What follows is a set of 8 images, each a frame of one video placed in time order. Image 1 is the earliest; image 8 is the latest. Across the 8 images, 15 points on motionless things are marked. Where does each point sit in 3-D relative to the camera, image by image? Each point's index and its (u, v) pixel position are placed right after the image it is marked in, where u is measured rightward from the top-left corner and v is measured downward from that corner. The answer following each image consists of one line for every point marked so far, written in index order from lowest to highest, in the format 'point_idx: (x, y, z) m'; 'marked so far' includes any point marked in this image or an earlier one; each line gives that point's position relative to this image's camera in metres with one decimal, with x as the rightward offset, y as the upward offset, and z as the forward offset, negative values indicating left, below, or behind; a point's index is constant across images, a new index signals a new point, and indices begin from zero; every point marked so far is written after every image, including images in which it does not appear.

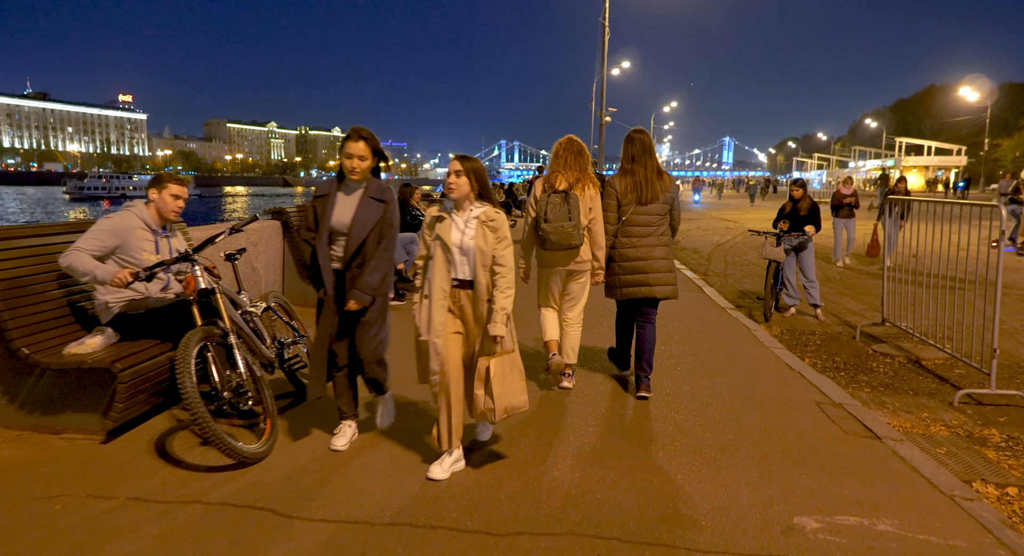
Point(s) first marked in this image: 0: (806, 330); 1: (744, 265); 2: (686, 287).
0: (+3.7, -0.7, +6.7) m
1: (+5.1, +0.2, +11.5) m
2: (+2.9, -0.2, +8.8) m
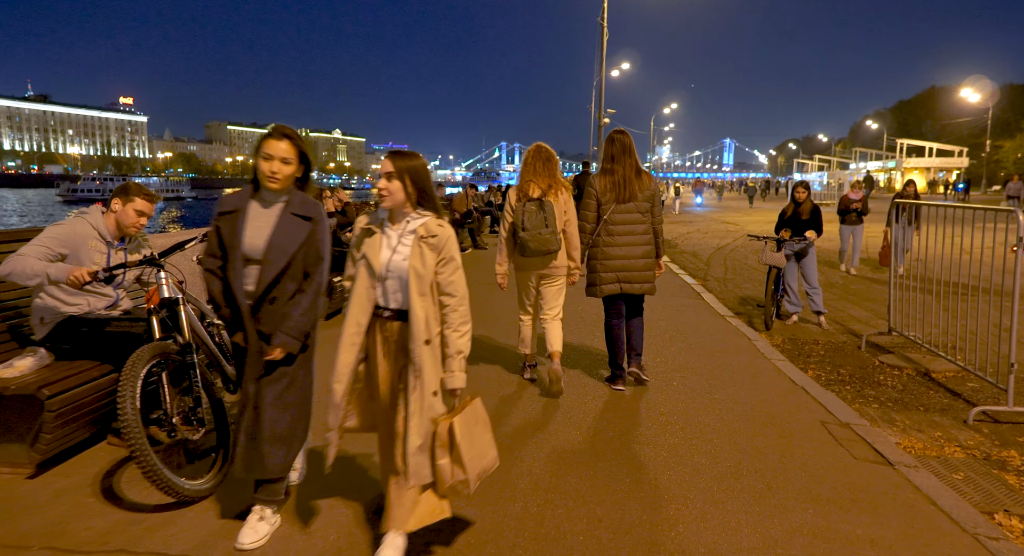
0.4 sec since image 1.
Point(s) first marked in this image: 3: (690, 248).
0: (+3.6, -0.7, +6.4) m
1: (+5.0, +0.1, +11.3) m
2: (+2.8, -0.3, +8.5) m
3: (+5.2, +0.9, +15.2) m
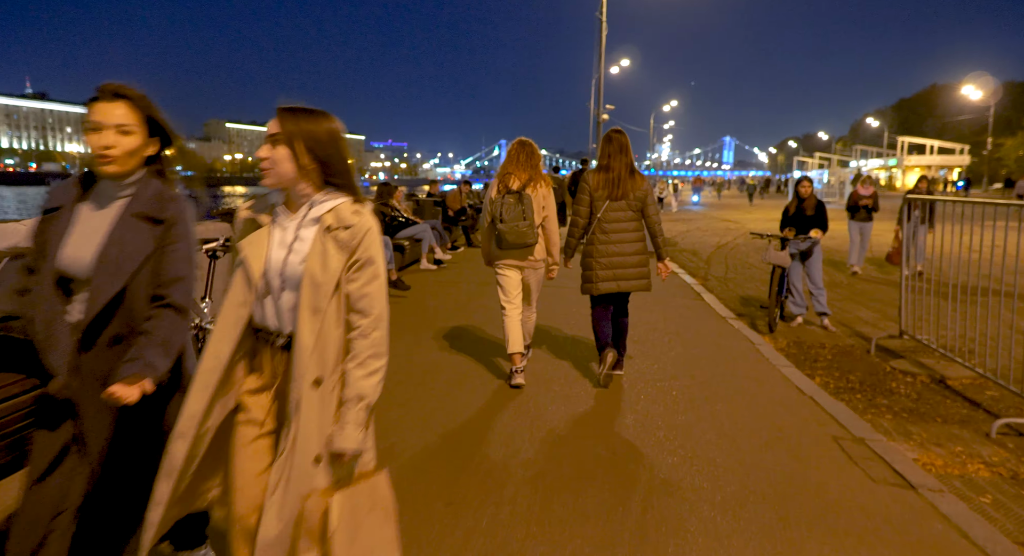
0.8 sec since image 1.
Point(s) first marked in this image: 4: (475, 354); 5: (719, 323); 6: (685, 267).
0: (+3.5, -0.8, +6.1) m
1: (+4.9, +0.2, +11.0) m
2: (+2.7, -0.2, +8.2) m
3: (+5.1, +0.9, +14.8) m
4: (-0.4, -0.8, +5.3) m
5: (+2.6, -0.6, +6.6) m
6: (+3.8, +0.2, +11.4) m
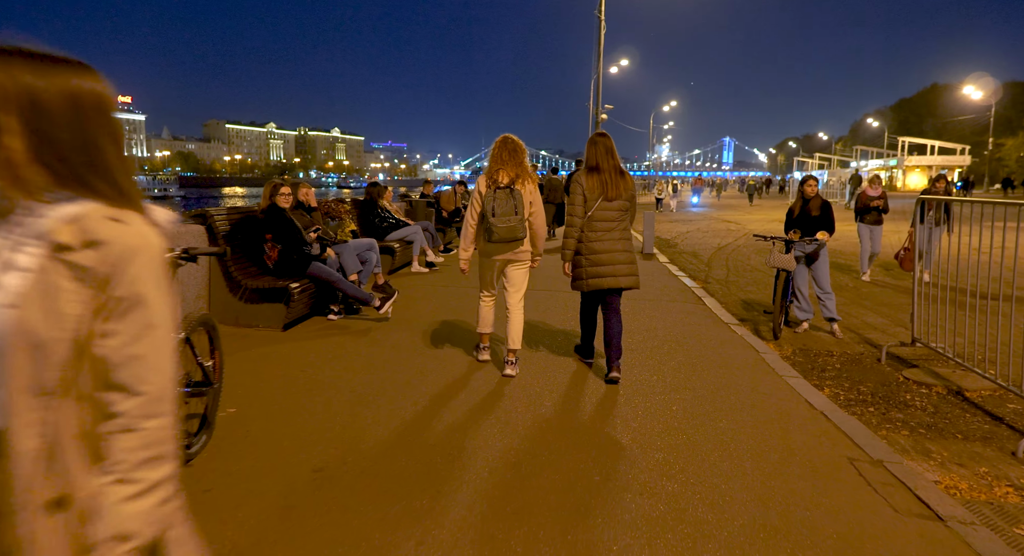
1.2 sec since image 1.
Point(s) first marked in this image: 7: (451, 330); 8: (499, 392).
0: (+3.4, -0.8, +5.8) m
1: (+4.8, +0.1, +10.7) m
2: (+2.6, -0.3, +7.9) m
3: (+5.0, +0.8, +14.6) m
4: (-0.5, -0.8, +5.0) m
5: (+2.5, -0.6, +6.3) m
6: (+3.7, +0.2, +11.1) m
7: (-0.7, -0.6, +6.0) m
8: (-0.1, -0.9, +4.2) m
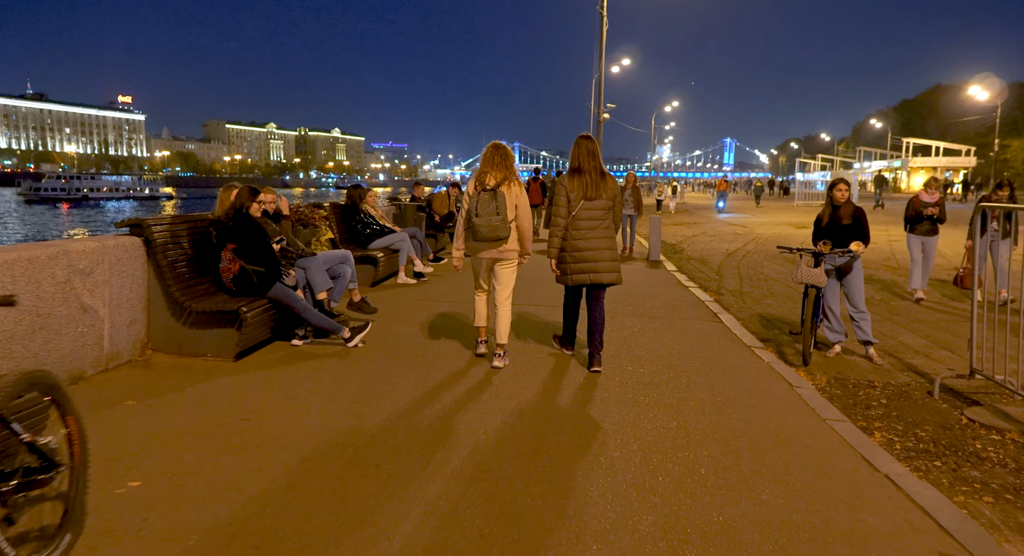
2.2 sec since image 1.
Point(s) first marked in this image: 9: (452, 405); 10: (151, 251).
0: (+3.3, -1.0, +5.0) m
1: (+4.8, -0.1, +9.9) m
2: (+2.5, -0.5, +7.2) m
3: (+4.9, +0.6, +13.8) m
4: (-0.6, -1.0, +4.2) m
5: (+2.5, -0.8, +5.6) m
6: (+3.6, 0.0, +10.4) m
7: (-0.8, -0.8, +5.2) m
8: (-0.2, -1.1, +3.4) m
9: (-0.5, -1.0, +4.1) m
10: (-3.0, +0.2, +4.3) m
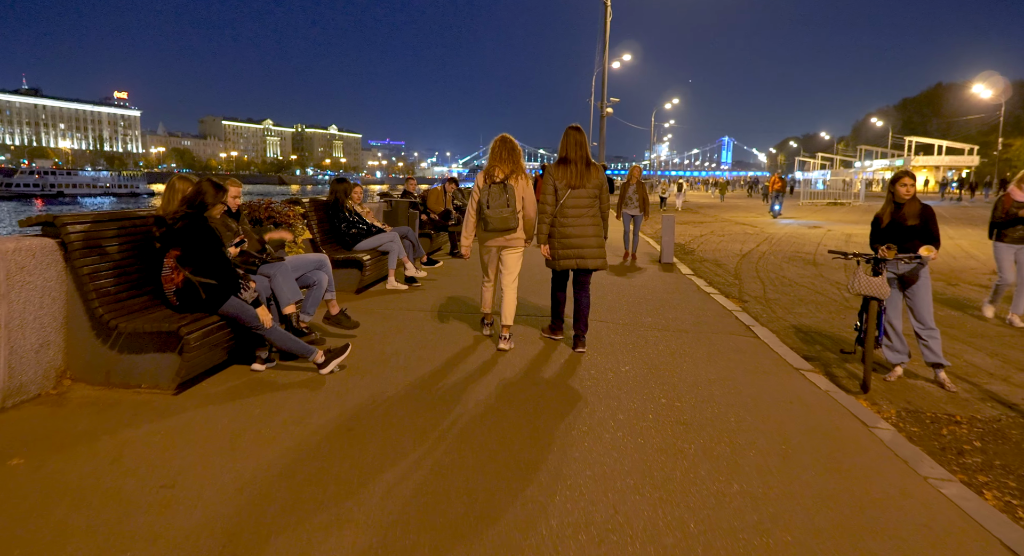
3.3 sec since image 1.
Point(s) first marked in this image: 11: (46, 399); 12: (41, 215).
0: (+3.4, -1.1, +4.2) m
1: (+4.8, -0.2, +9.1) m
2: (+2.6, -0.6, +6.3) m
3: (+4.9, +0.6, +13.0) m
4: (-0.5, -1.1, +3.3) m
5: (+2.5, -0.9, +4.7) m
6: (+3.7, -0.1, +9.5) m
7: (-0.7, -0.8, +4.3) m
8: (-0.1, -1.2, +2.6) m
9: (-0.4, -1.1, +3.2) m
10: (-2.9, +0.1, +3.4) m
11: (-3.0, -0.8, +3.4) m
12: (-3.0, +0.4, +3.4) m
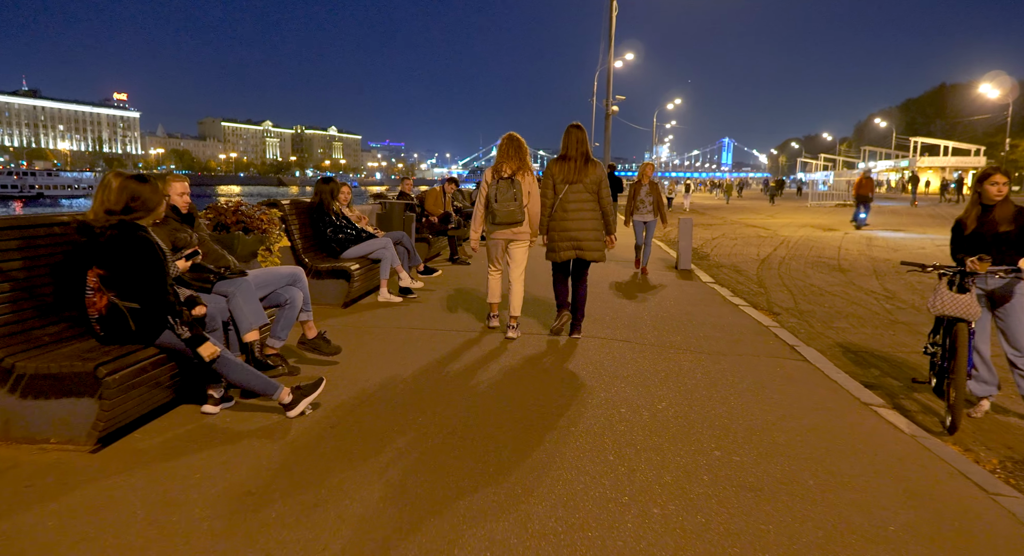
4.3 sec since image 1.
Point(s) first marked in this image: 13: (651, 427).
0: (+3.5, -1.2, +3.4) m
1: (+4.9, -0.3, +8.3) m
2: (+2.7, -0.7, +5.5) m
3: (+5.0, +0.4, +12.2) m
4: (-0.4, -1.2, +2.5) m
5: (+2.6, -1.0, +3.9) m
6: (+3.8, -0.2, +8.7) m
7: (-0.6, -1.0, +3.5) m
8: (0.0, -1.3, +1.8) m
9: (-0.3, -1.2, +2.4) m
10: (-2.8, 0.0, +2.6) m
11: (-2.9, -0.9, +2.6) m
12: (-2.9, +0.3, +2.6) m
13: (+0.9, -1.0, +3.5) m
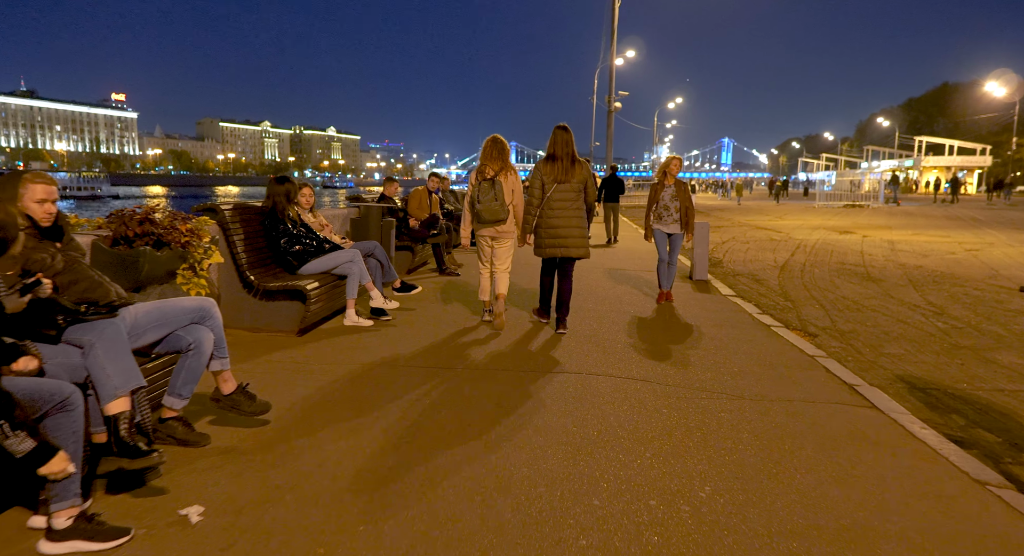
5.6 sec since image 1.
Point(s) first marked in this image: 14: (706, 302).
0: (+3.4, -1.4, +2.3) m
1: (+4.8, -0.5, +7.2) m
2: (+2.6, -0.9, +4.4) m
3: (+4.9, +0.2, +11.1) m
4: (-0.5, -1.4, +1.5) m
5: (+2.5, -1.2, +2.8) m
6: (+3.7, -0.4, +7.7) m
7: (-0.7, -1.2, +2.5) m
8: (-0.1, -1.5, +0.7) m
9: (-0.4, -1.4, +1.4) m
10: (-2.9, -0.2, +1.6) m
11: (-3.0, -1.1, +1.5) m
12: (-3.0, +0.1, +1.5) m
13: (+0.8, -1.2, +2.4) m
14: (+2.7, -0.3, +7.3) m
